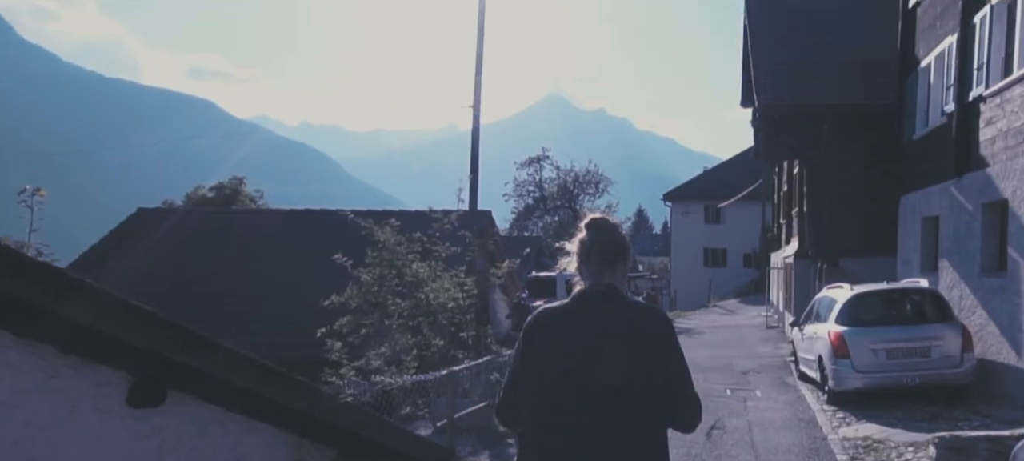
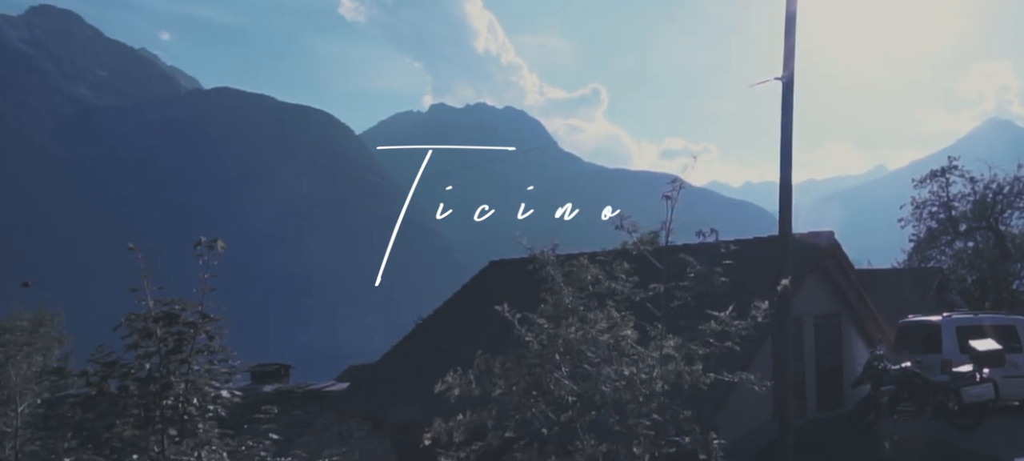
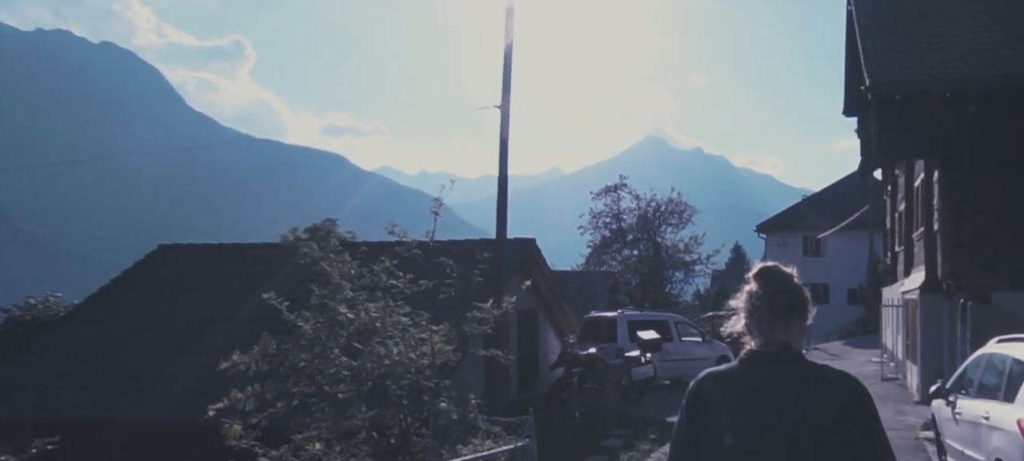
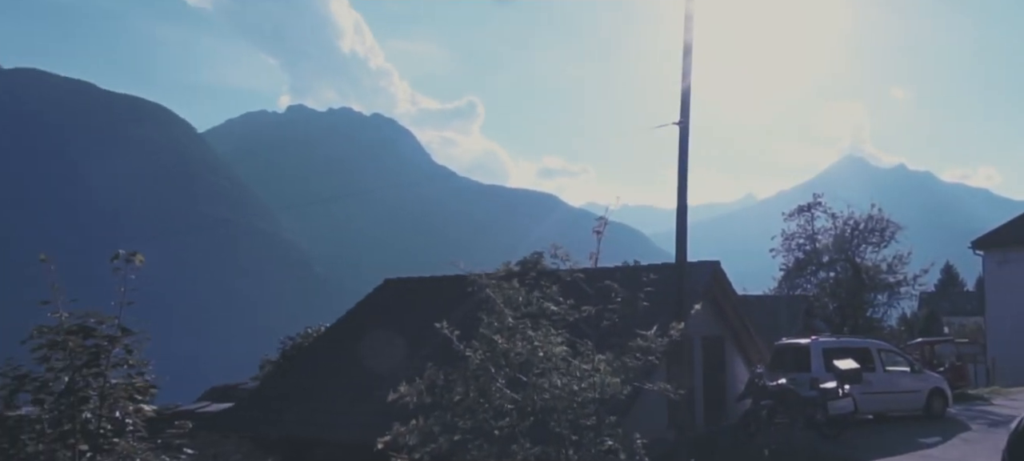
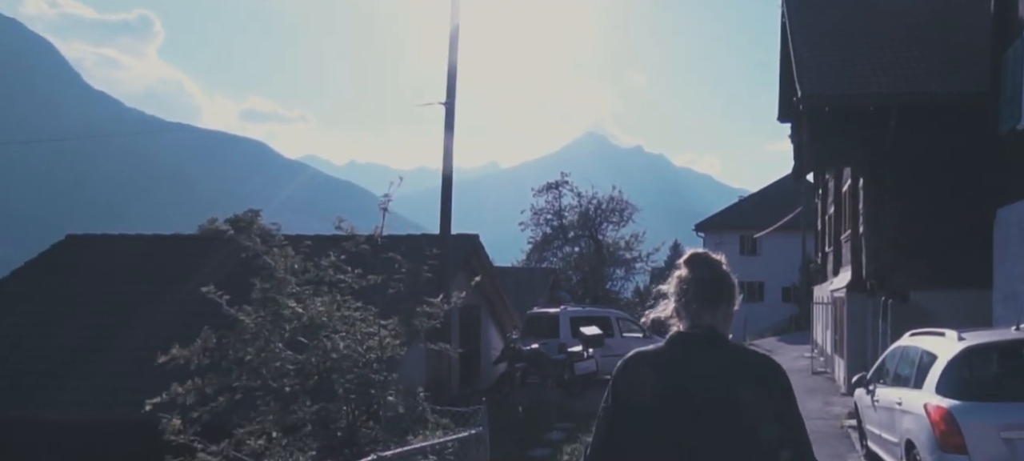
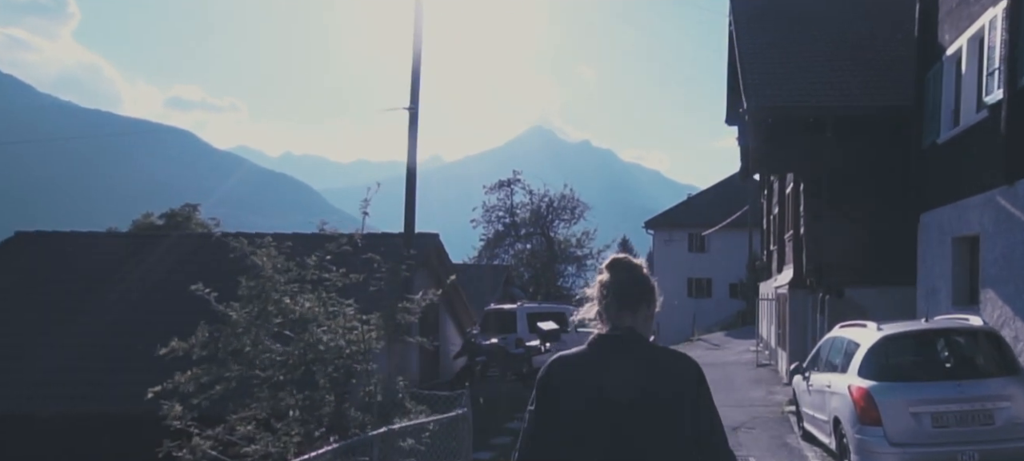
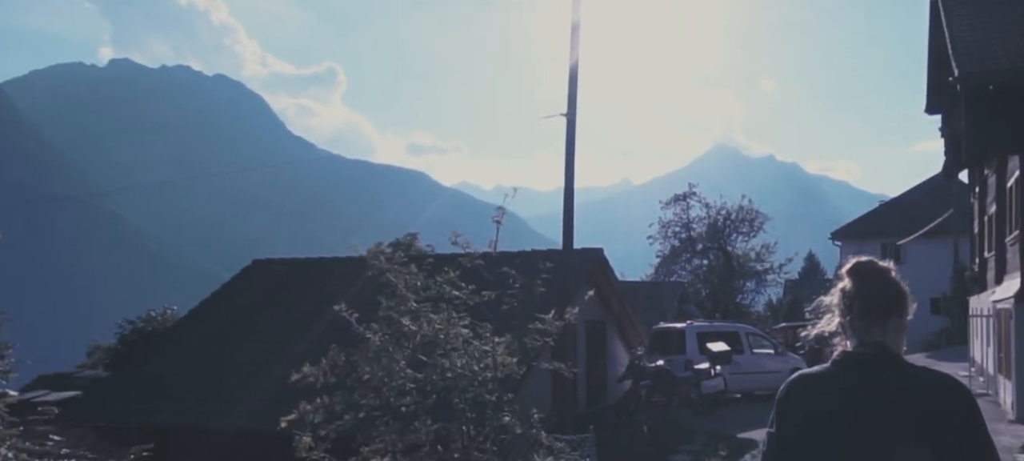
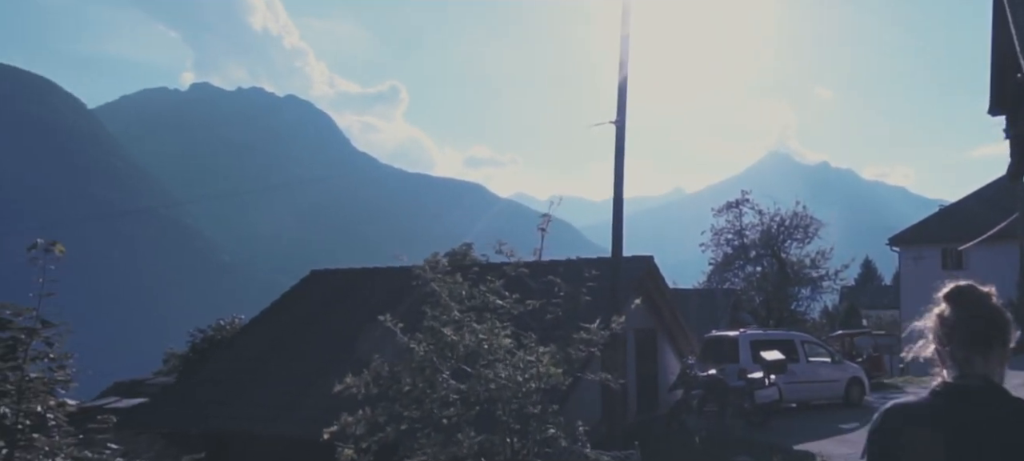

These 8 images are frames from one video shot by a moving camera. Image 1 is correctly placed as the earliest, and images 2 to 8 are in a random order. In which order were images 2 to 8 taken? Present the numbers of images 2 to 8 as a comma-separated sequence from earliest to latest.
6, 5, 3, 7, 8, 4, 2
